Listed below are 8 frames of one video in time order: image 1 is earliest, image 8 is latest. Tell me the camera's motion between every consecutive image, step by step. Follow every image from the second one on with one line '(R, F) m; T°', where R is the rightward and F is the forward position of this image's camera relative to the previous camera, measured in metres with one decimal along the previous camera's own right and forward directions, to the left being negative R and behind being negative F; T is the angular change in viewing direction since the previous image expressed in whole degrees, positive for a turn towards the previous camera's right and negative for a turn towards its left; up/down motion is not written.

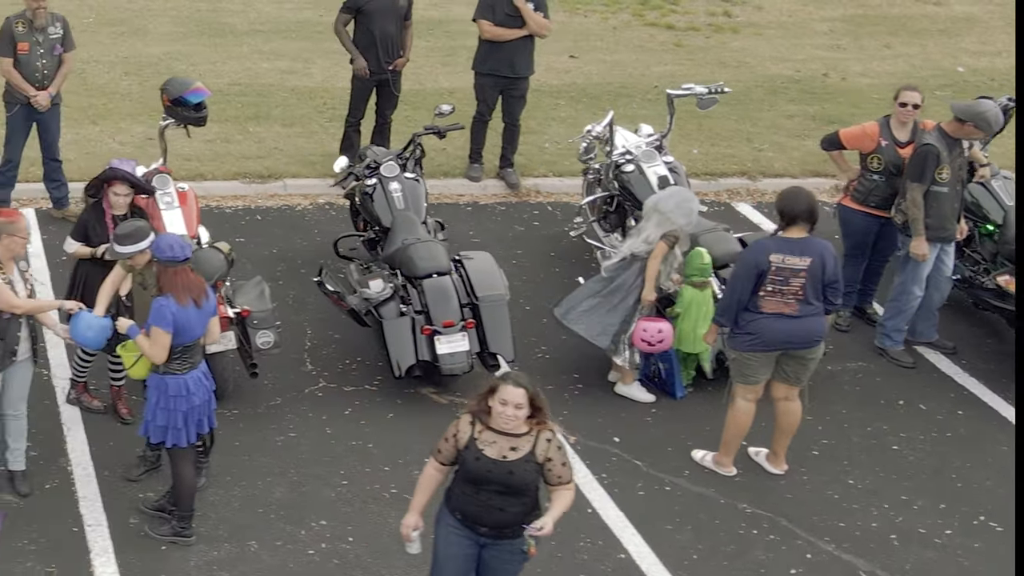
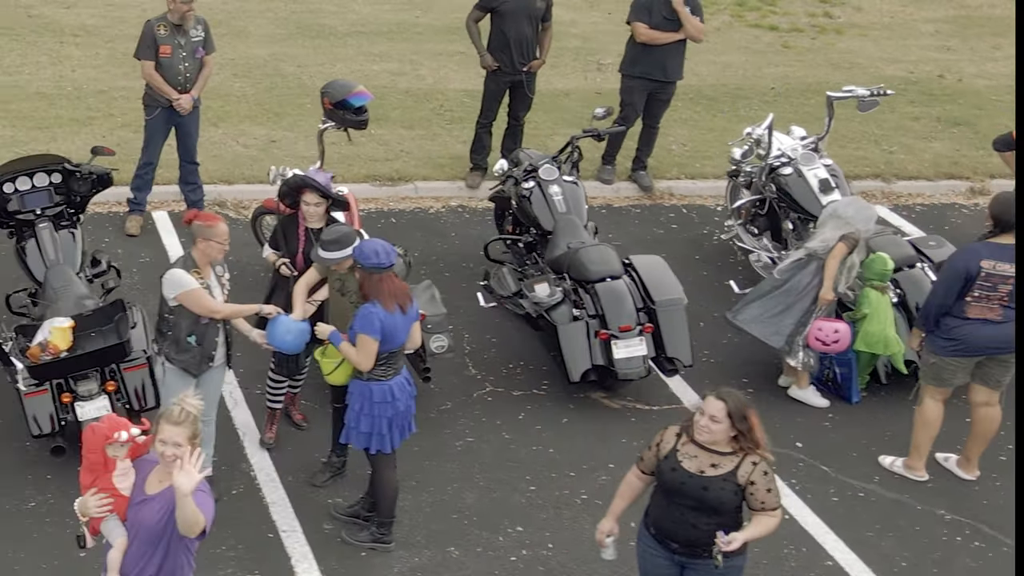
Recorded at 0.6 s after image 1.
(-0.7, 0.0) m; 0°
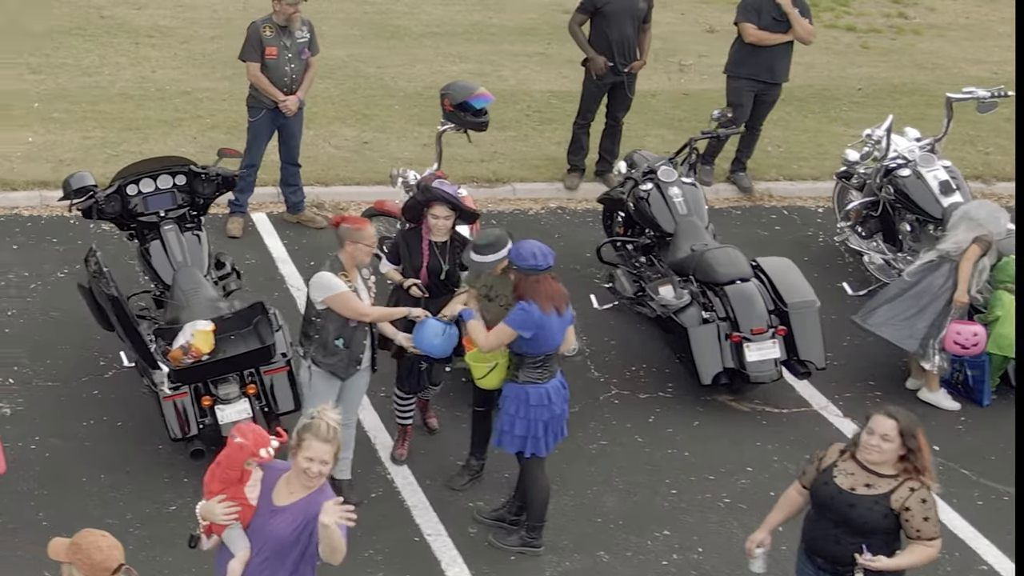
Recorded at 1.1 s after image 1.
(-0.5, 0.0) m; 0°
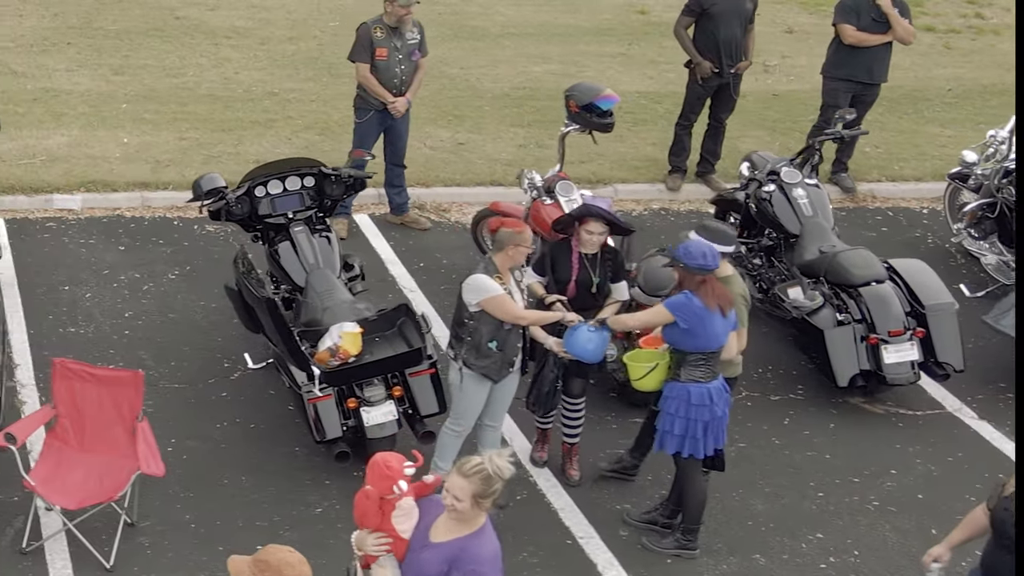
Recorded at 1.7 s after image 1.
(-0.5, 0.0) m; 0°
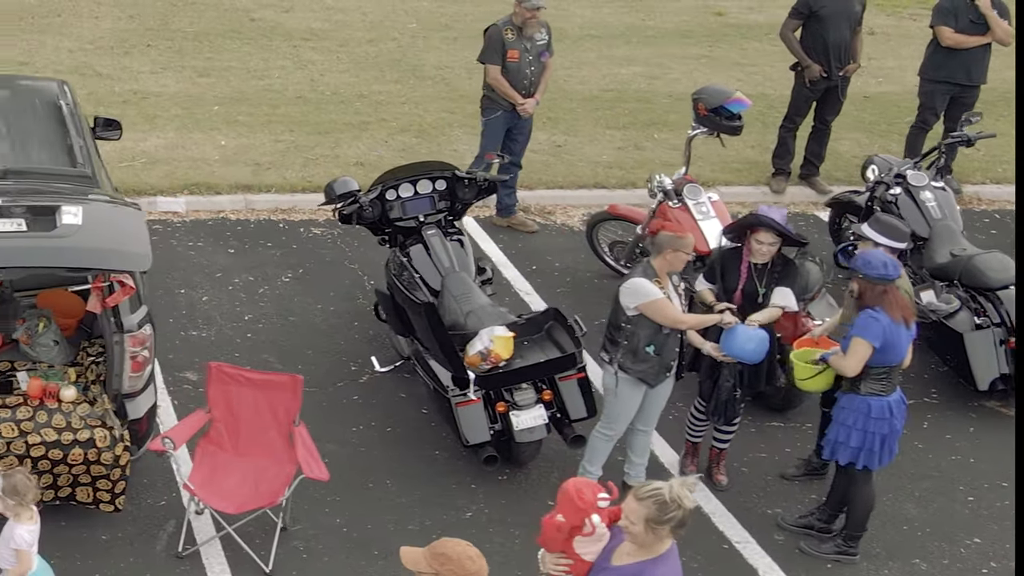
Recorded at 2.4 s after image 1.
(-0.5, 0.0) m; 0°
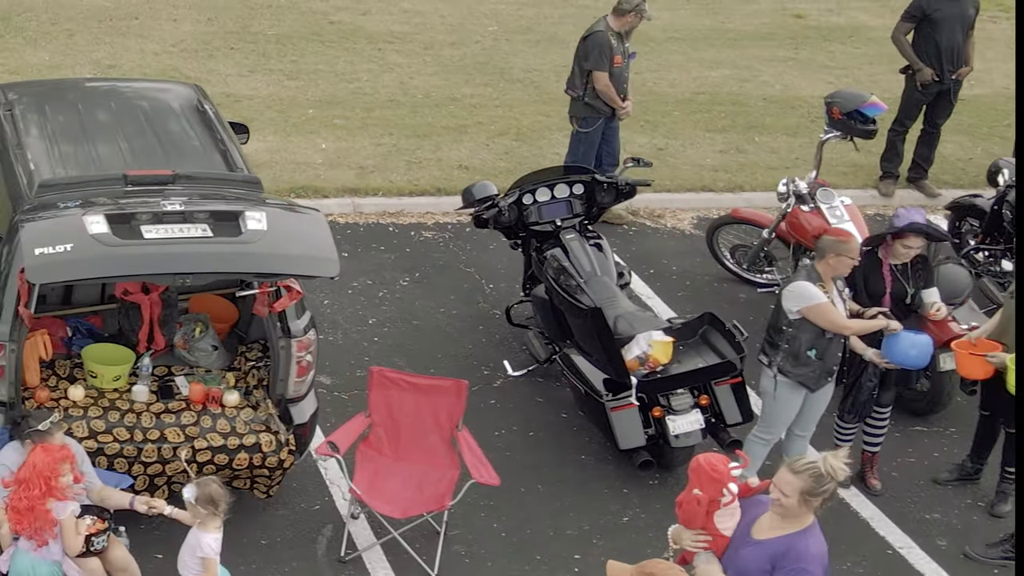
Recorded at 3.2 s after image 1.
(-0.5, 0.0) m; 0°
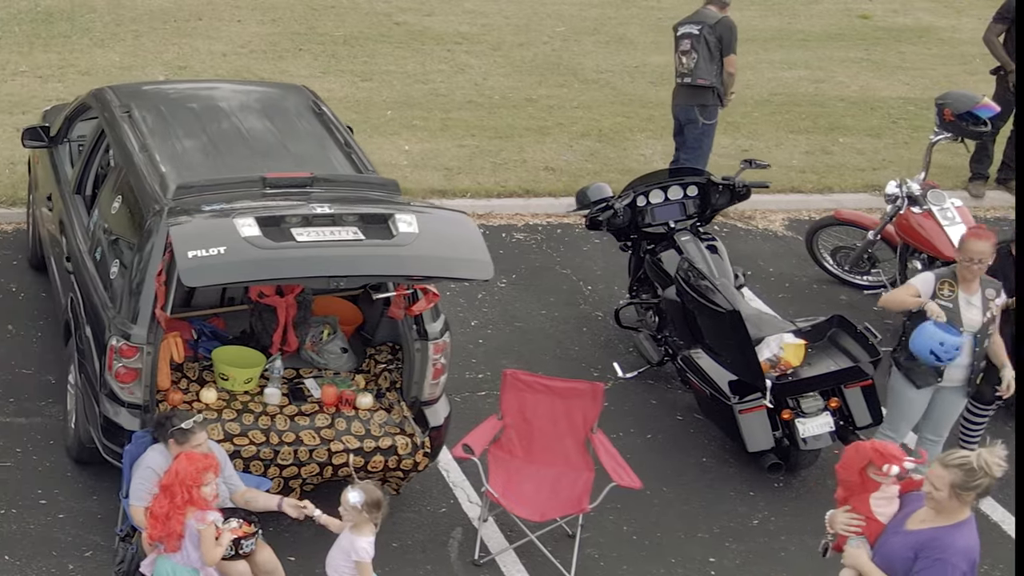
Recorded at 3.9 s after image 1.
(-0.4, 0.0) m; 0°
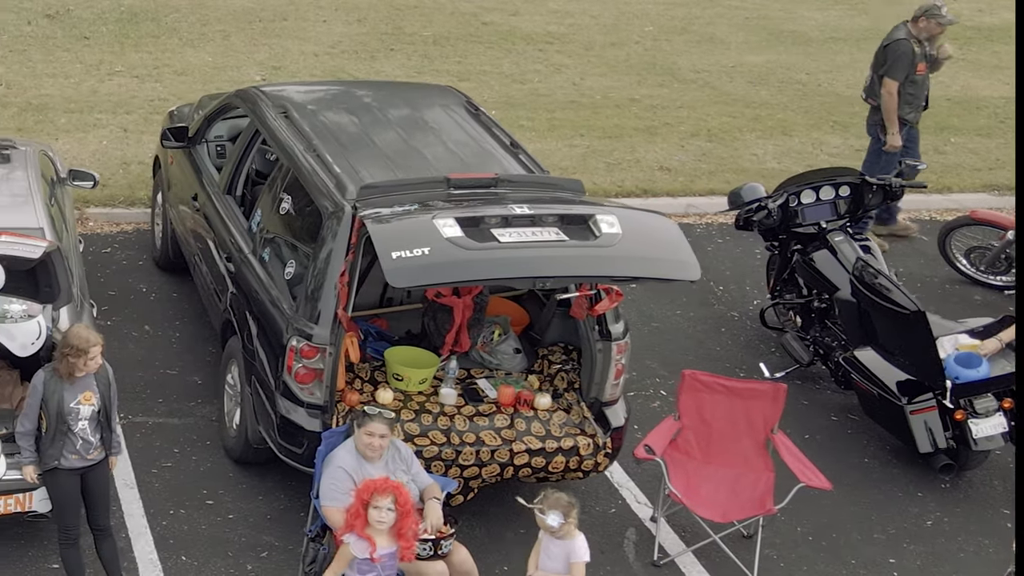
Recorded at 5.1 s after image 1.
(-0.6, 0.0) m; 0°
